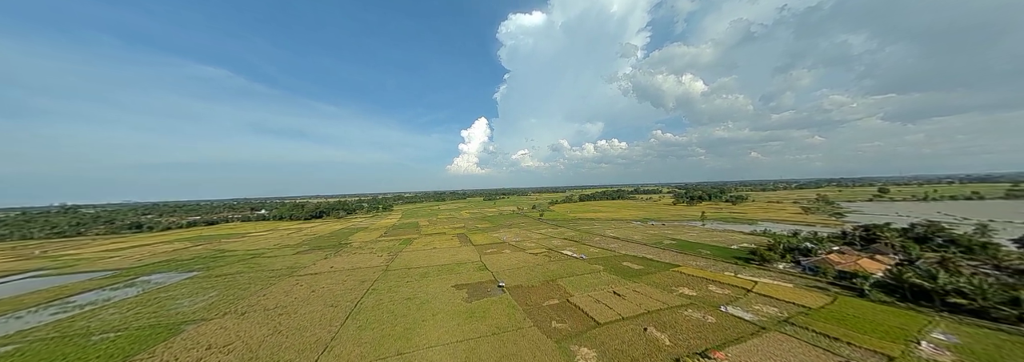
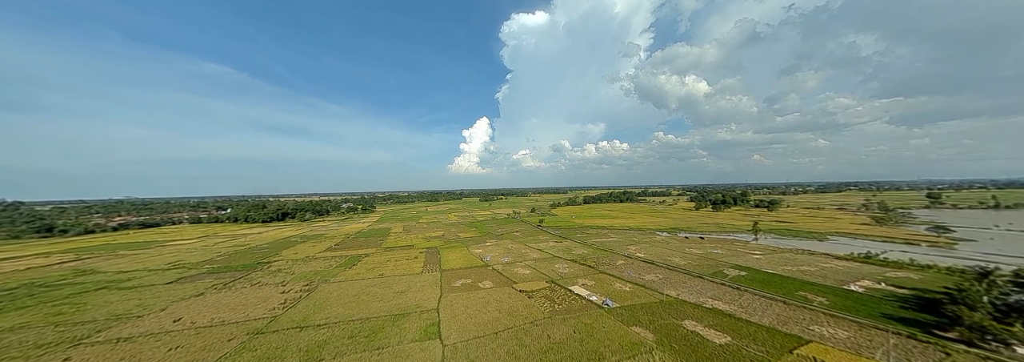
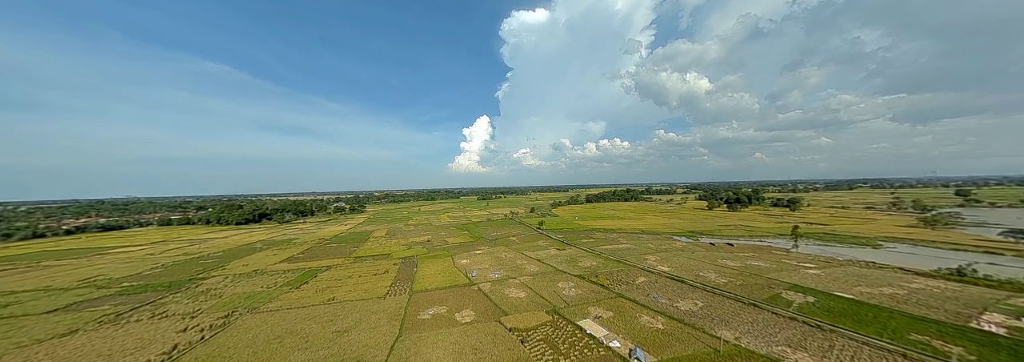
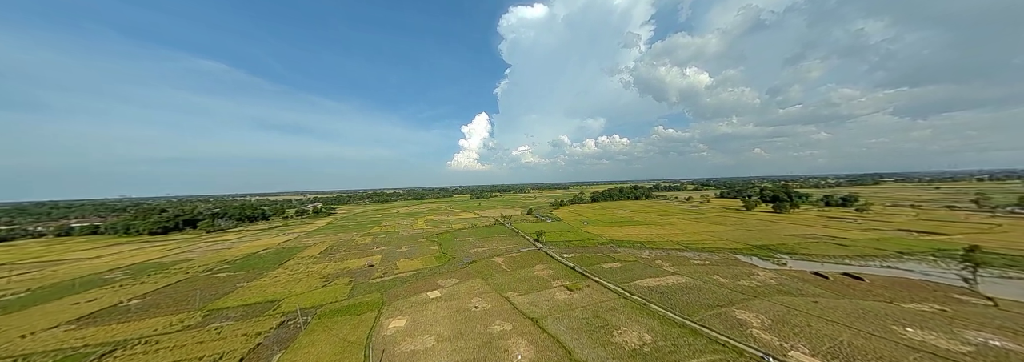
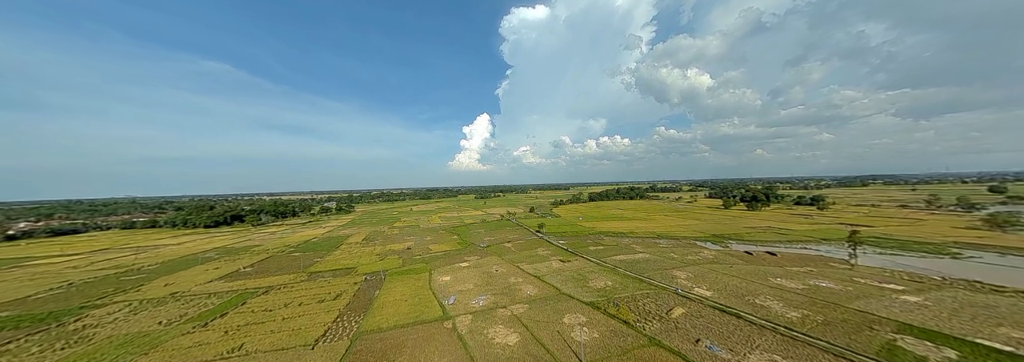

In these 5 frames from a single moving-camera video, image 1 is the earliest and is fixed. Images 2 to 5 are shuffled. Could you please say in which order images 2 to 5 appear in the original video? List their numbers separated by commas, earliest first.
2, 3, 5, 4
